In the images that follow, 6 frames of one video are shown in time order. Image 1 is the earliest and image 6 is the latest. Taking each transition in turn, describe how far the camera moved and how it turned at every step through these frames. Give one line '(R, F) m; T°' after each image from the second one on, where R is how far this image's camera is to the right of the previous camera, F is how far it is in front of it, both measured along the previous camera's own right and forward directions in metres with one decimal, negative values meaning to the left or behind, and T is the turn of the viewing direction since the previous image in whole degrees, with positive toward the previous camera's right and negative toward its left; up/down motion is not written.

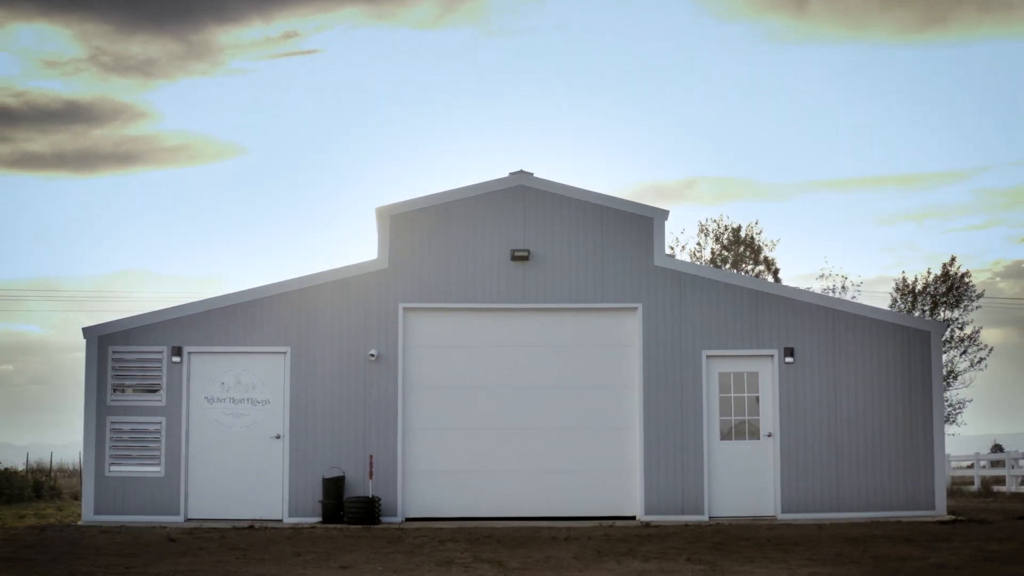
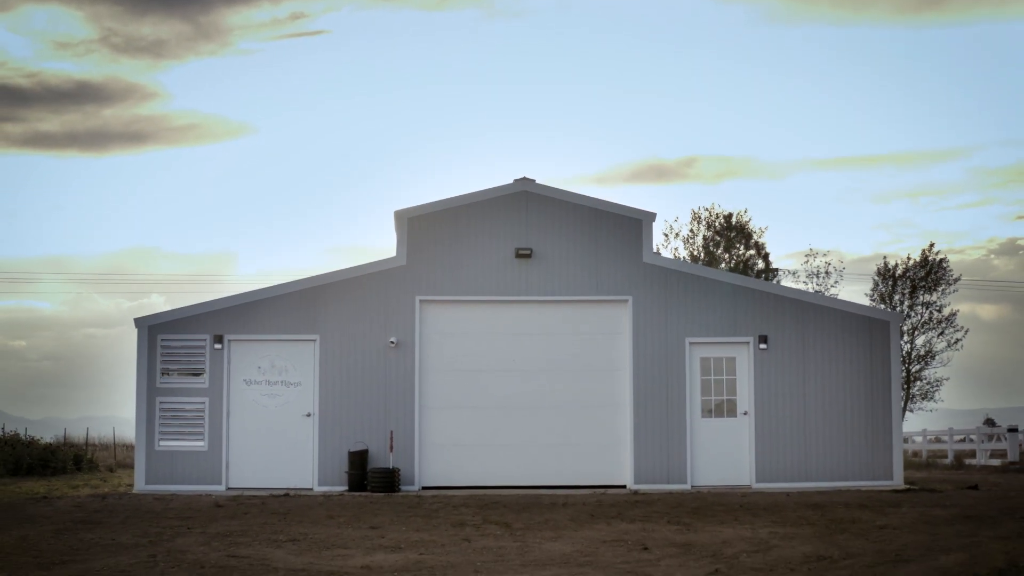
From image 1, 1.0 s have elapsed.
(0.0, -1.6) m; 0°
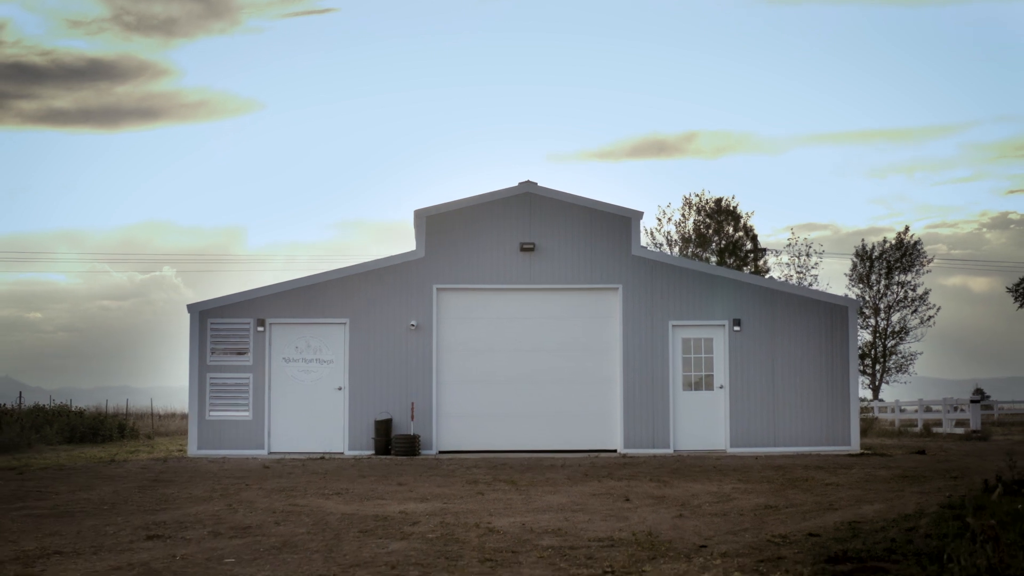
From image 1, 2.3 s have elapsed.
(0.0, -2.2) m; 0°
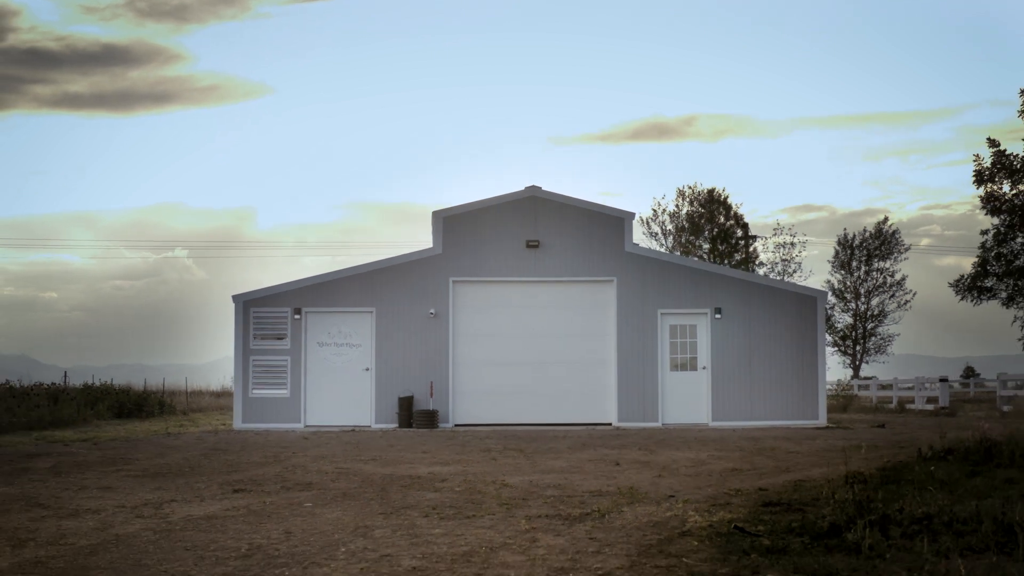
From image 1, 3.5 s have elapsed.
(-0.1, -2.3) m; 0°
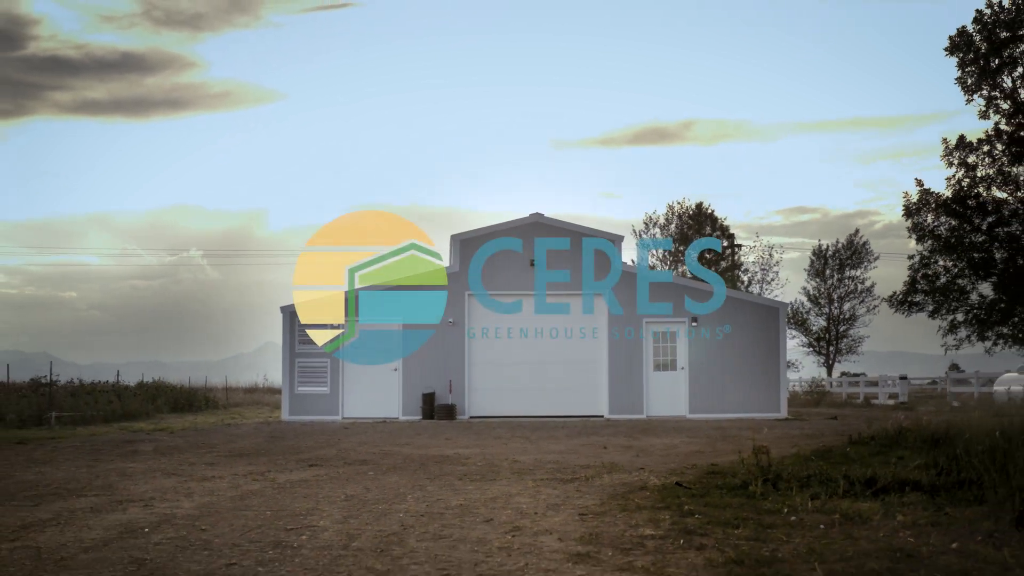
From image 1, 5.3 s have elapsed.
(-0.1, -3.5) m; 0°
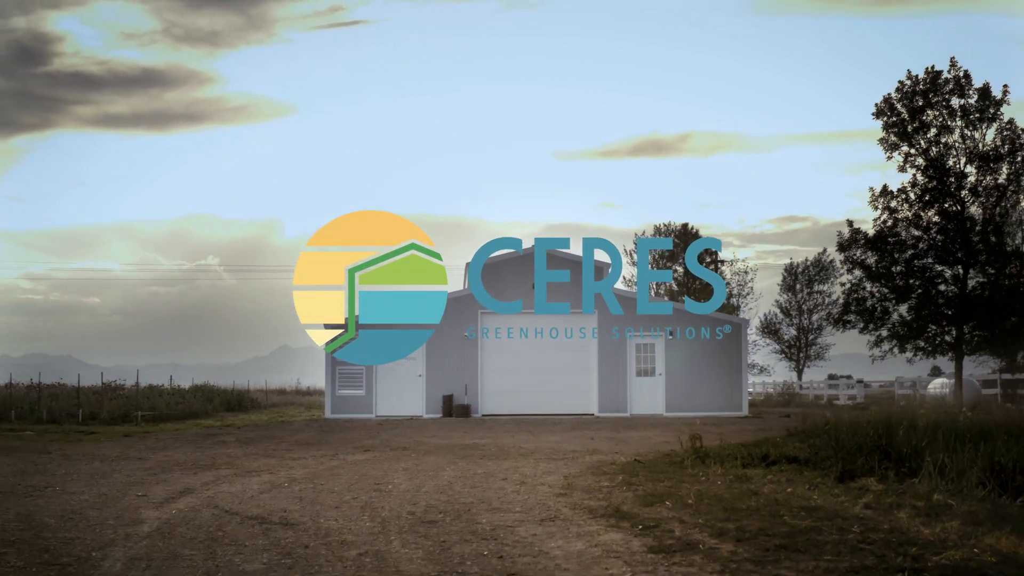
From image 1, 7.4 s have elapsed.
(-0.1, -4.6) m; 0°
